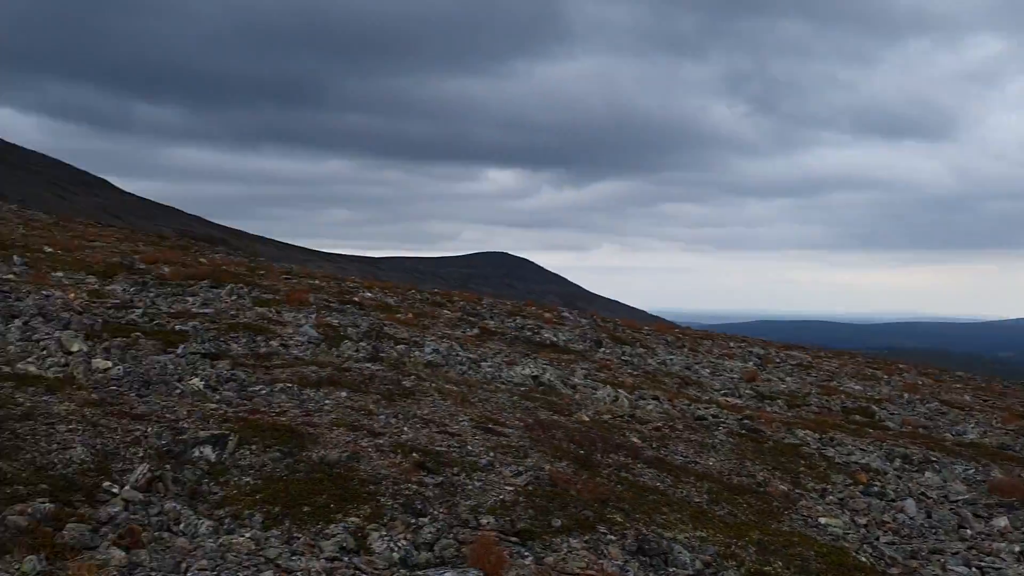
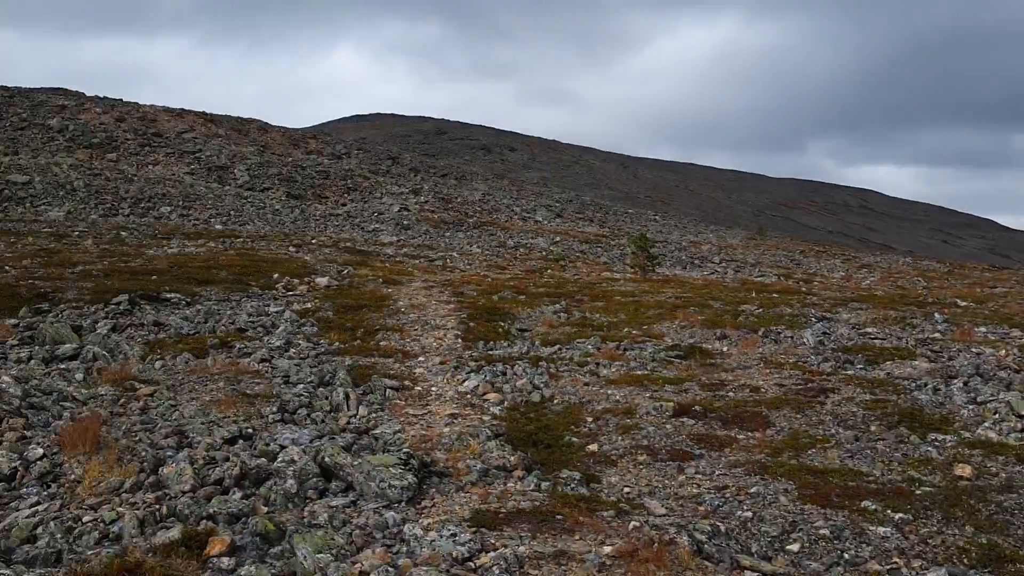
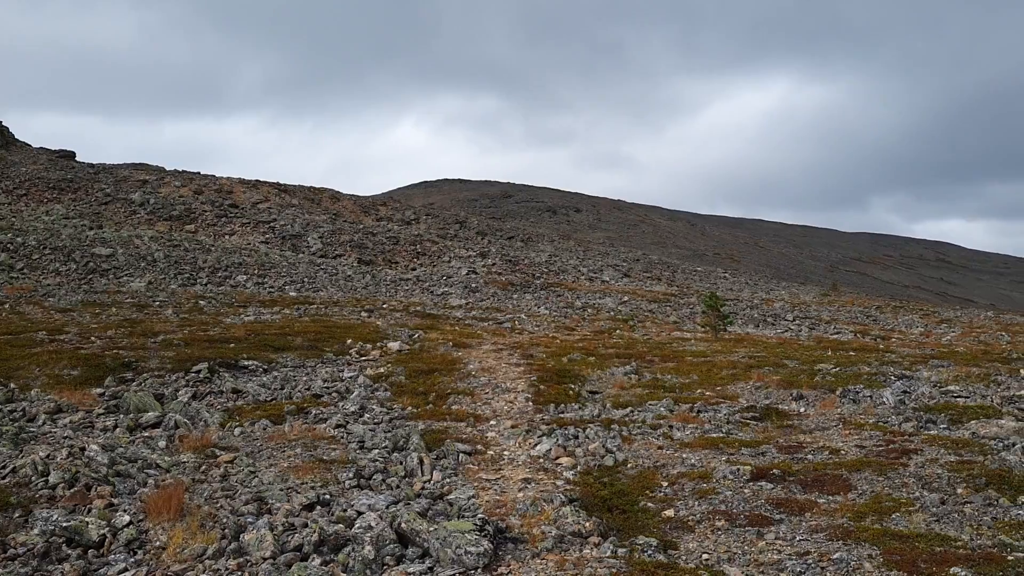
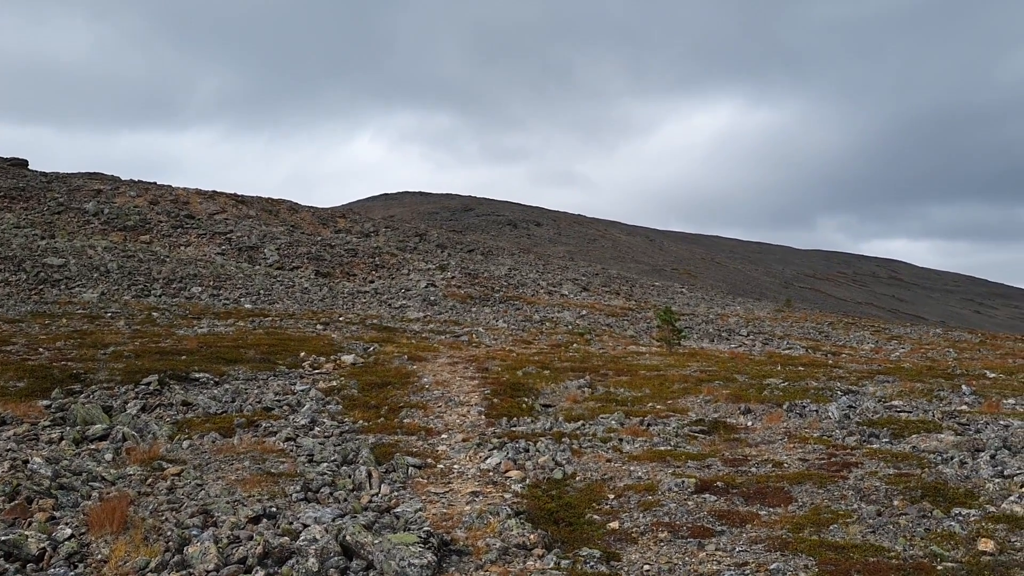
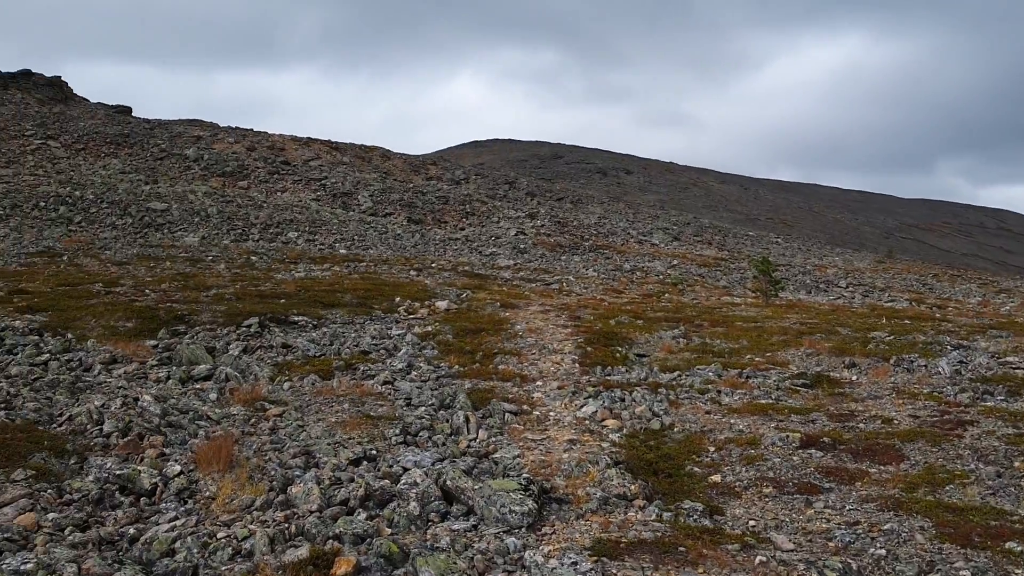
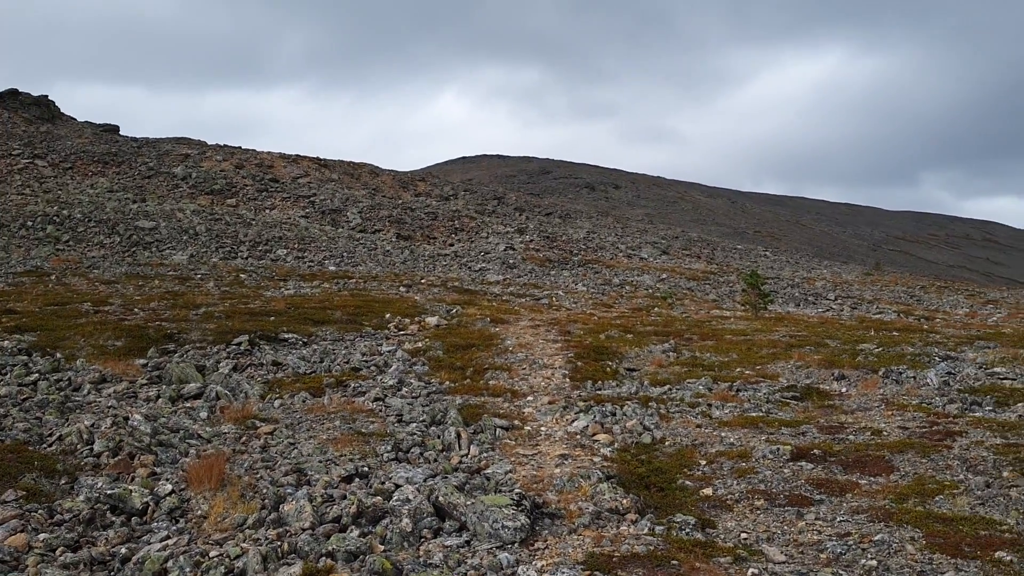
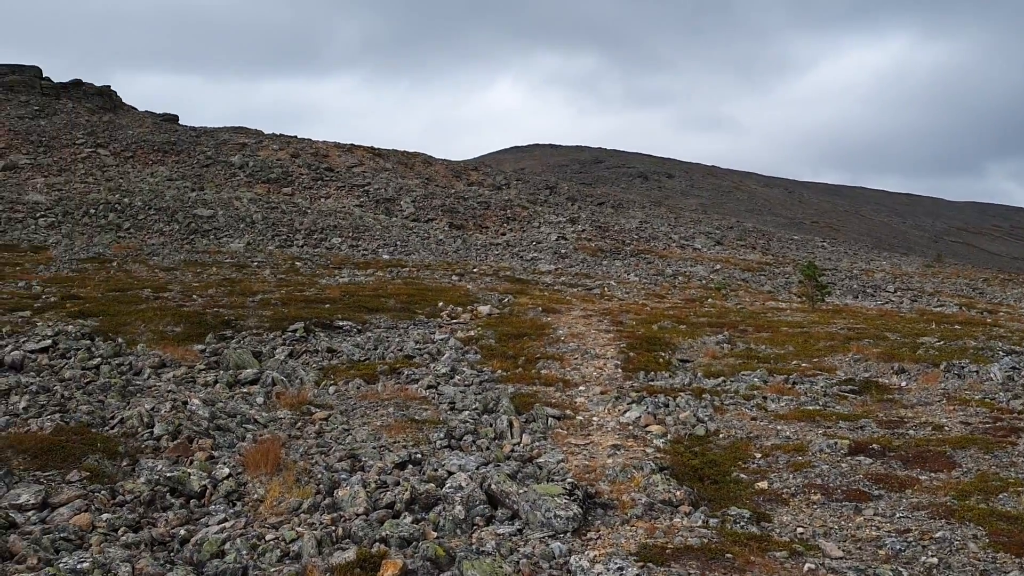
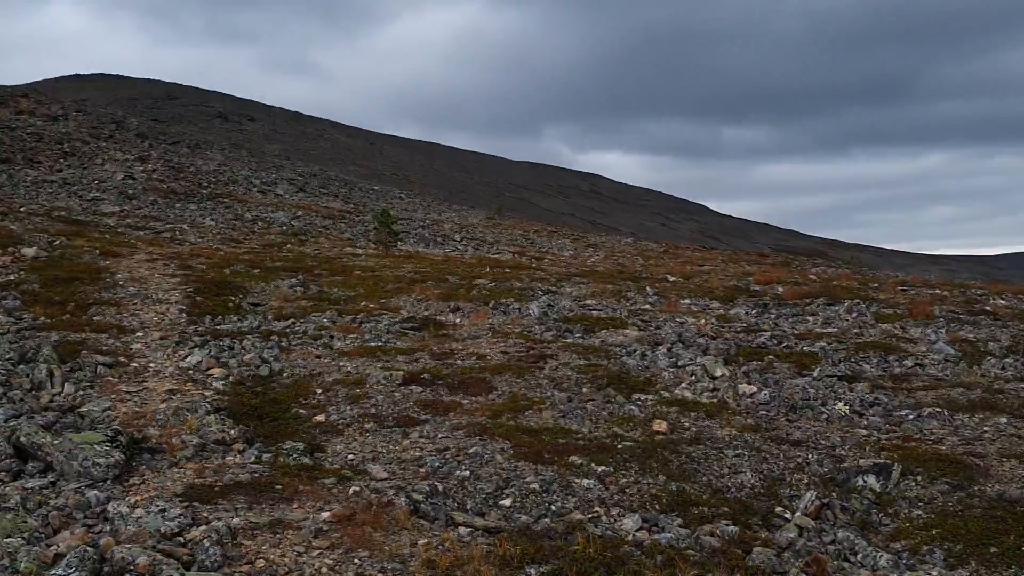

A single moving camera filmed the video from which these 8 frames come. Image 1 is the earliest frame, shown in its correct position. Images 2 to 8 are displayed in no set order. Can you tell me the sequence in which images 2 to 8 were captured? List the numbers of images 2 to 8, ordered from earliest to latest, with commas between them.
8, 2, 5, 7, 6, 3, 4
